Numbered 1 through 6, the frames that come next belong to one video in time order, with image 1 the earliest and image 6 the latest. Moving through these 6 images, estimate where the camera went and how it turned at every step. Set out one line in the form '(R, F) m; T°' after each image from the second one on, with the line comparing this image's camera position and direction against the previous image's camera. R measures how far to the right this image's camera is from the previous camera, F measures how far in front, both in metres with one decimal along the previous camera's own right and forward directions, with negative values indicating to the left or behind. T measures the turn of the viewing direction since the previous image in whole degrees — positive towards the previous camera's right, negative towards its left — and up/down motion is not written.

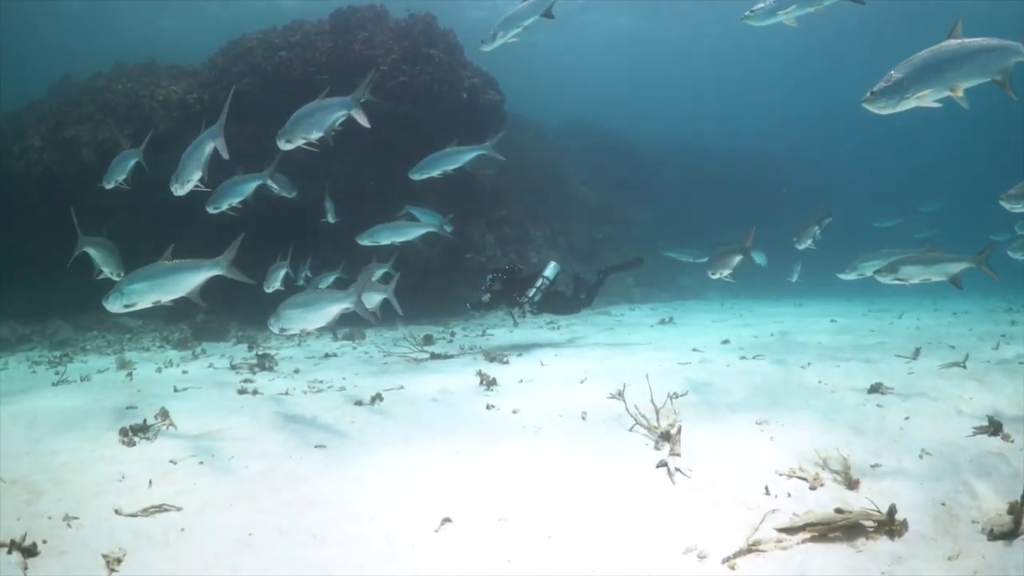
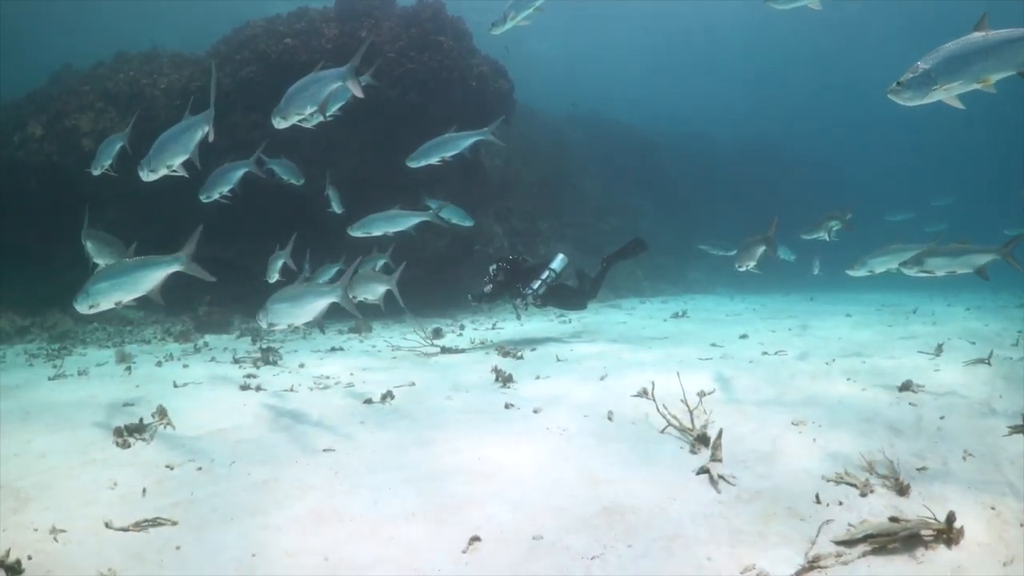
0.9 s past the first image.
(-0.2, +0.4) m; 0°
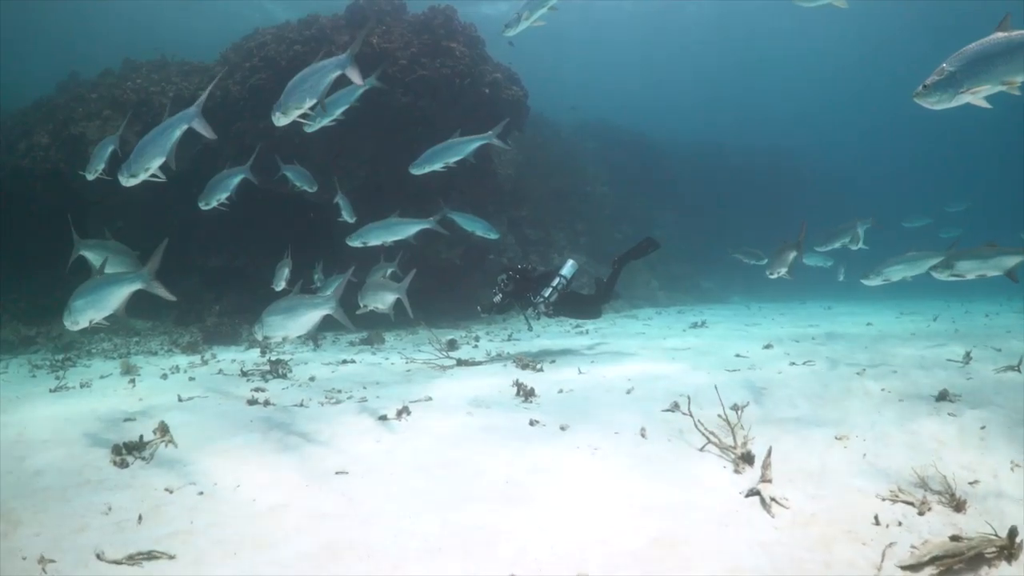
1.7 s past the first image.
(-0.1, +0.3) m; -1°
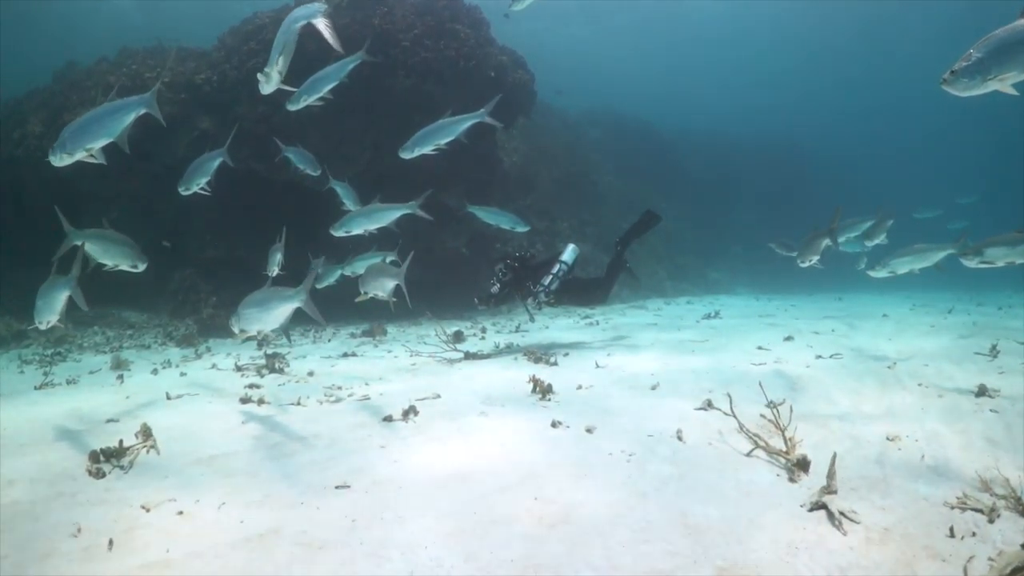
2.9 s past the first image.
(-0.1, +0.5) m; 0°
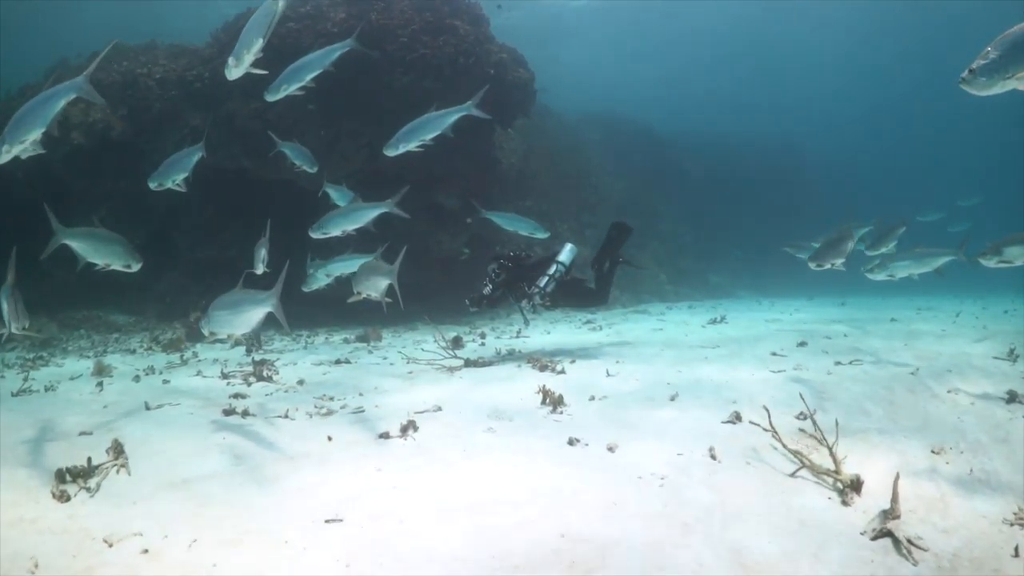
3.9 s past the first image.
(-0.1, +0.4) m; 0°
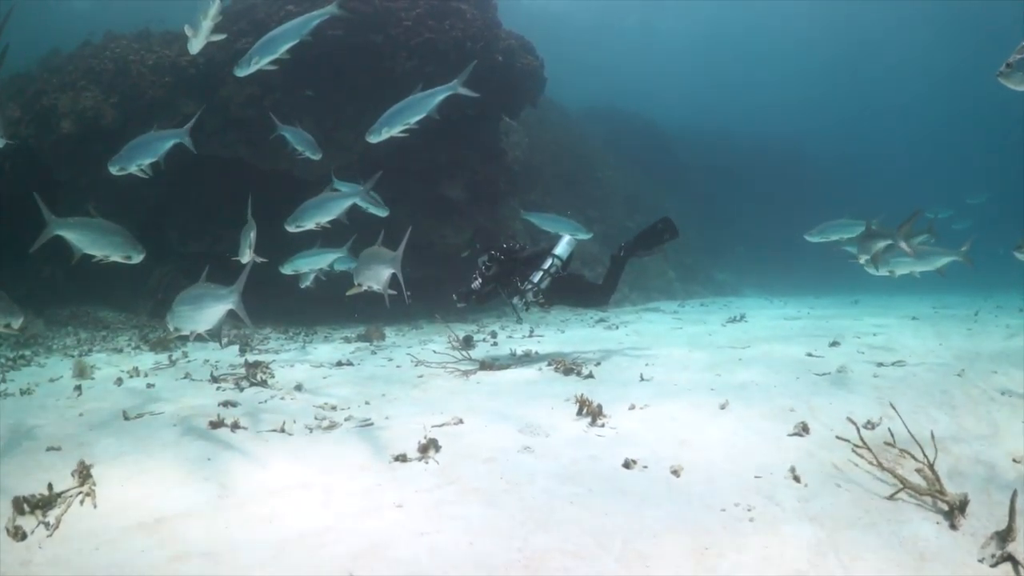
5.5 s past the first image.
(-0.3, +0.6) m; 0°
